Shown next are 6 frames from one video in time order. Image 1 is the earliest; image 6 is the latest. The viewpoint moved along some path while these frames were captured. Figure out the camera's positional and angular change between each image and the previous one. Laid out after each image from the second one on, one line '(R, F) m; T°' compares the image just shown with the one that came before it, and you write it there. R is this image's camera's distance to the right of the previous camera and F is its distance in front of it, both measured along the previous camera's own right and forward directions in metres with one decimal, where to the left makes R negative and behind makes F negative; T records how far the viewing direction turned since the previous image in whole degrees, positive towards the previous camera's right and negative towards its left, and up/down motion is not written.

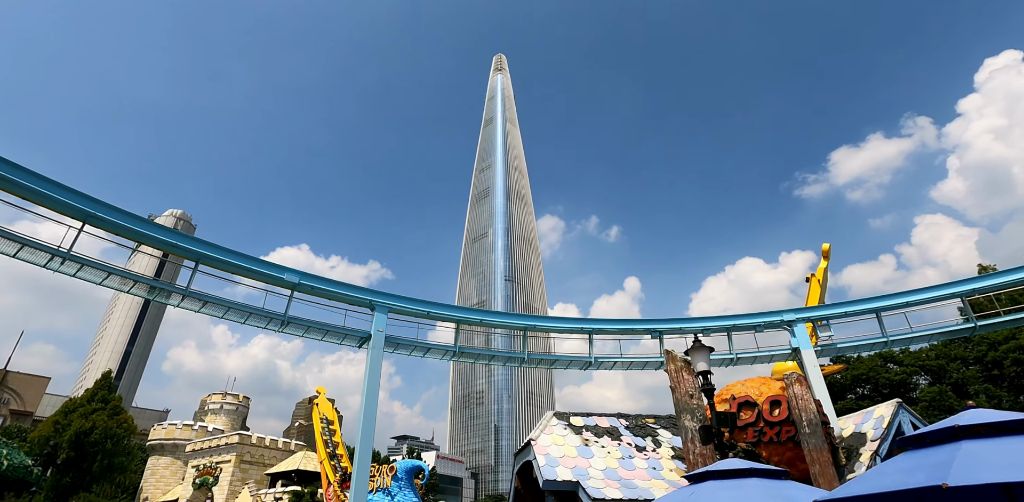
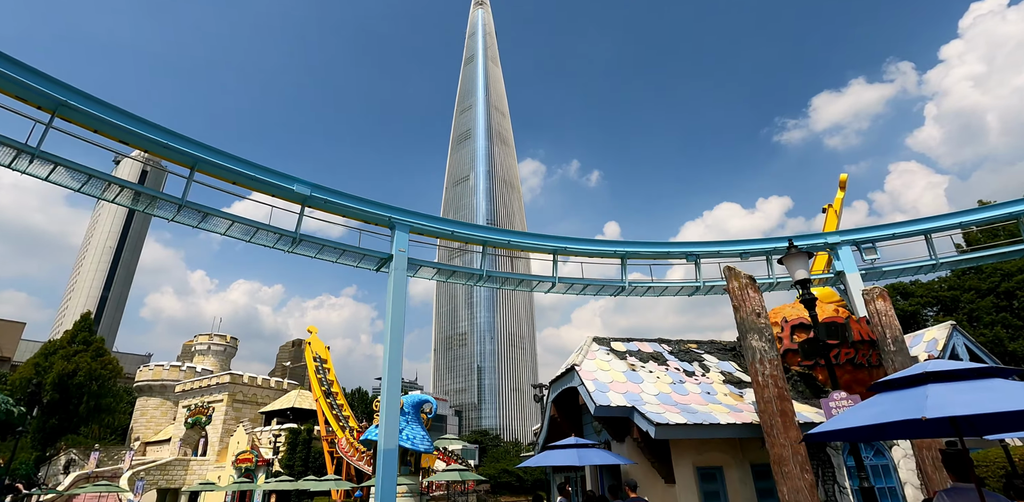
(-1.3, +1.4) m; +2°
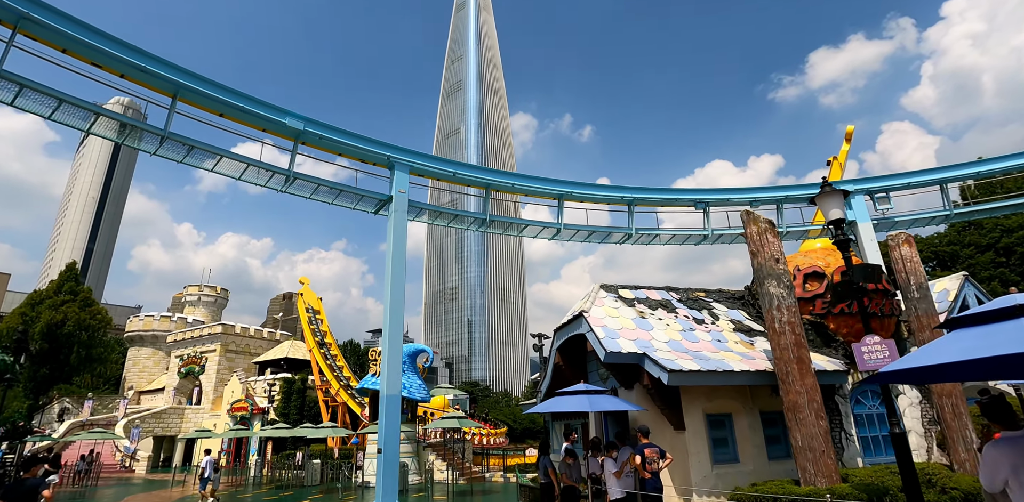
(-0.3, +0.5) m; +1°
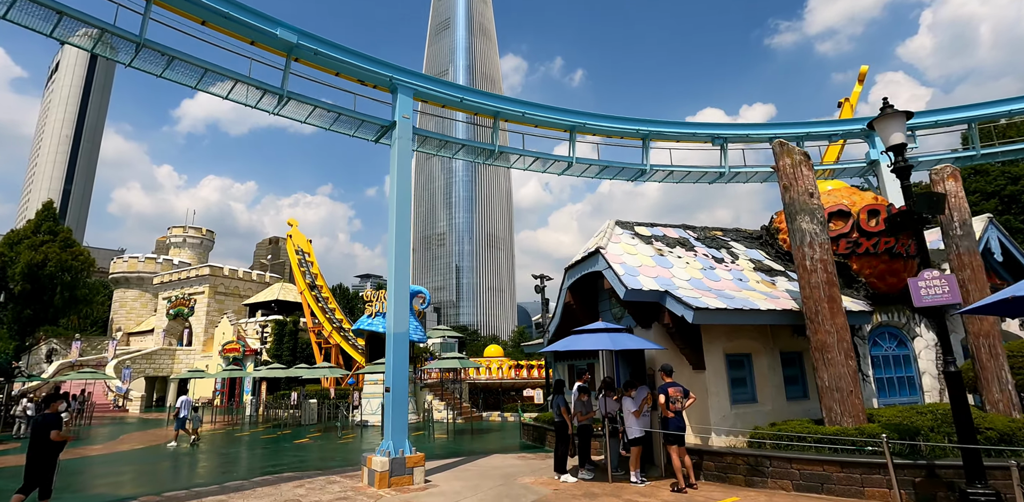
(-0.5, +0.7) m; +1°
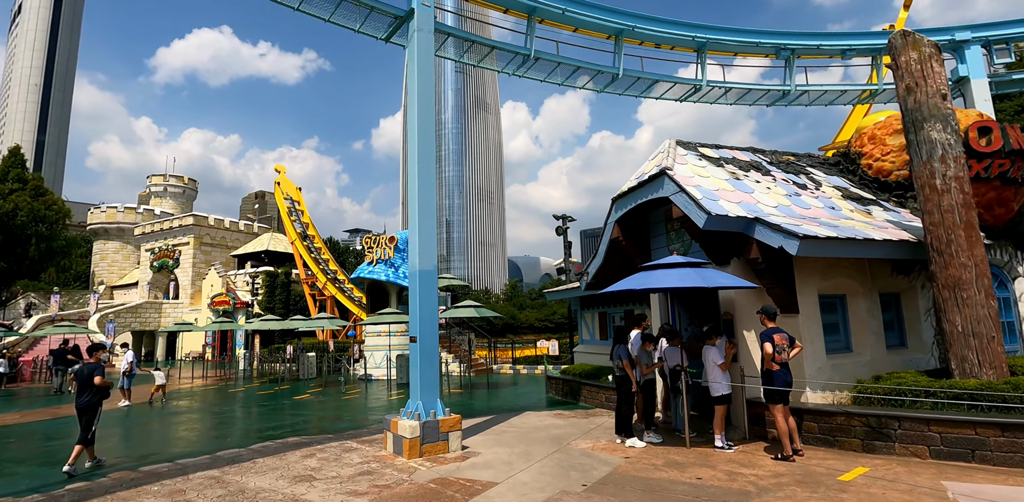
(-0.9, +1.8) m; +1°
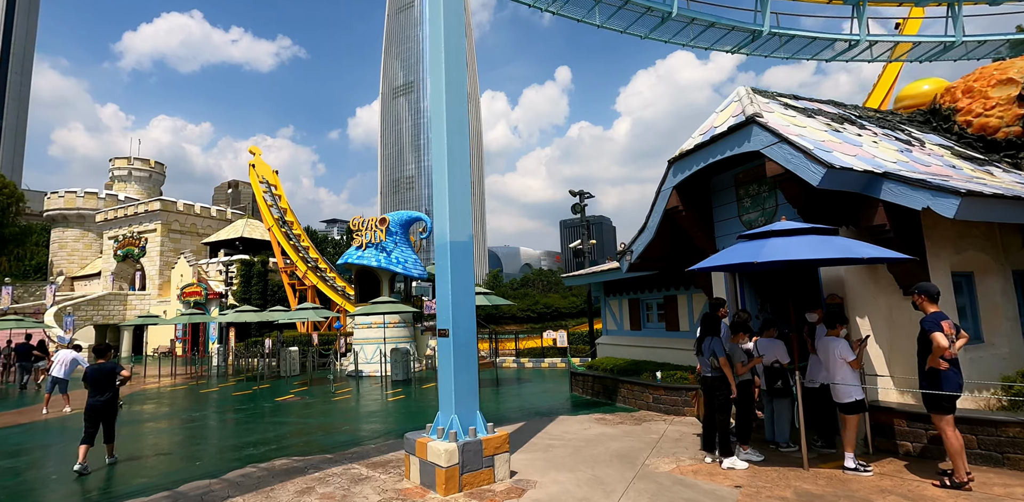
(-0.9, +1.9) m; +2°
